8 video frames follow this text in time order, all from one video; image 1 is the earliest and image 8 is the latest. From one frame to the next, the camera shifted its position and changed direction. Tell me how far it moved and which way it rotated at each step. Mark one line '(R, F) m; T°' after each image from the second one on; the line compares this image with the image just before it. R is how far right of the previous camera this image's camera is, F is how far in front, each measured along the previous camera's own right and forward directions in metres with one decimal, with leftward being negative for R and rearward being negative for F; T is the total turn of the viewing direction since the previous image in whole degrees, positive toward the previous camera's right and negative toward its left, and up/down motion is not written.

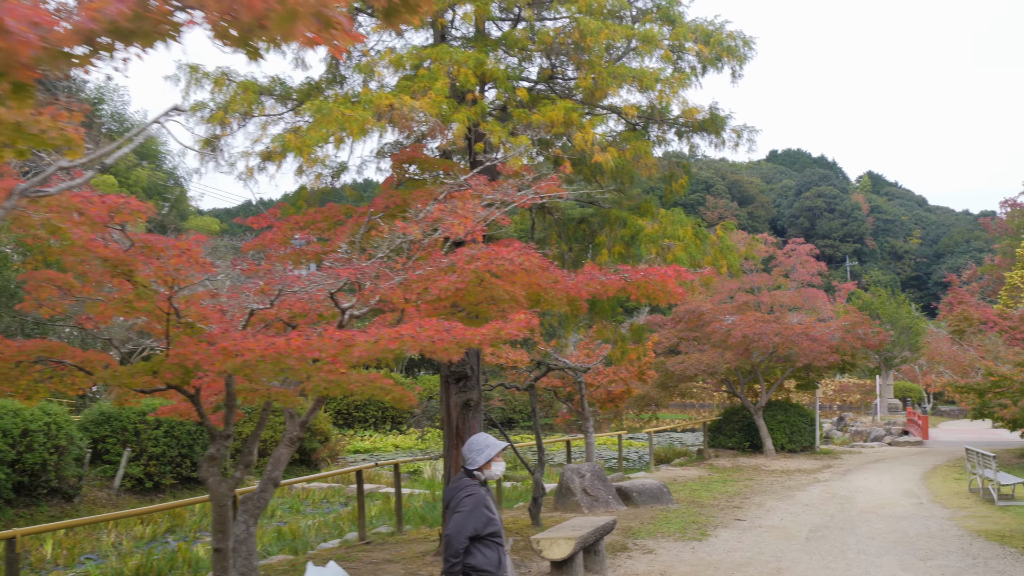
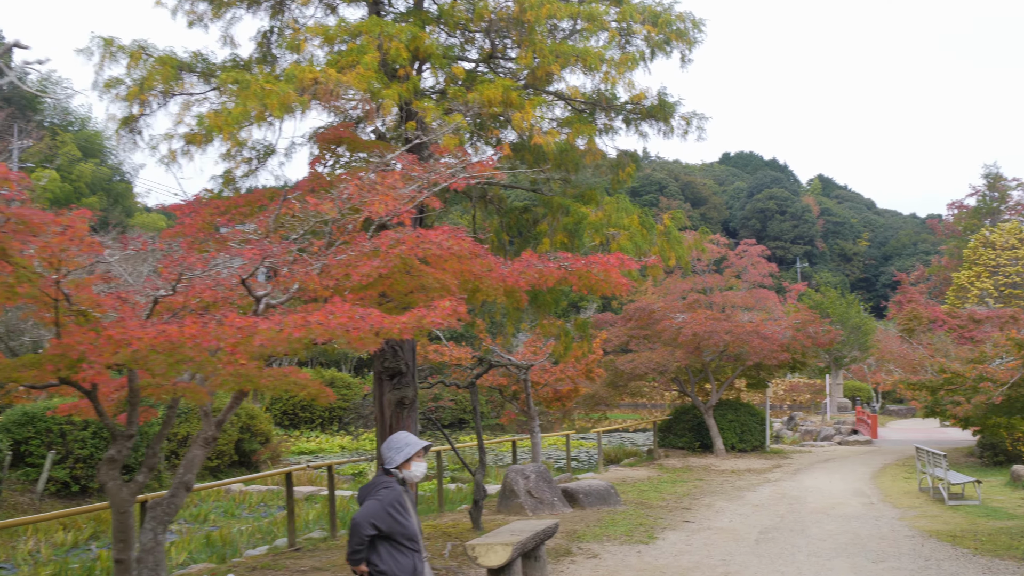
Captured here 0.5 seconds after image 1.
(+0.1, +0.3) m; +3°
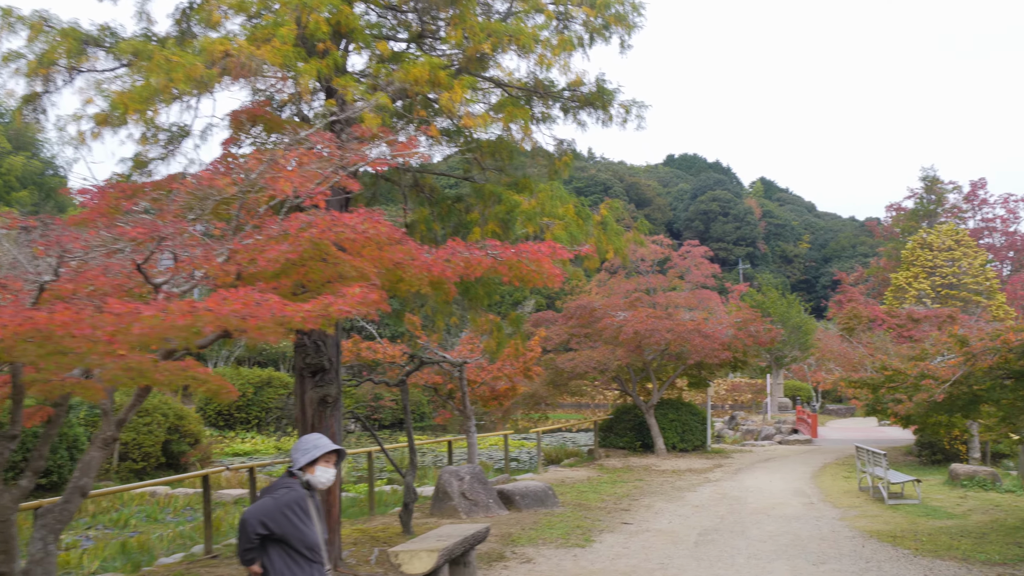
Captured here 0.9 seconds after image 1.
(+0.1, +0.3) m; +3°
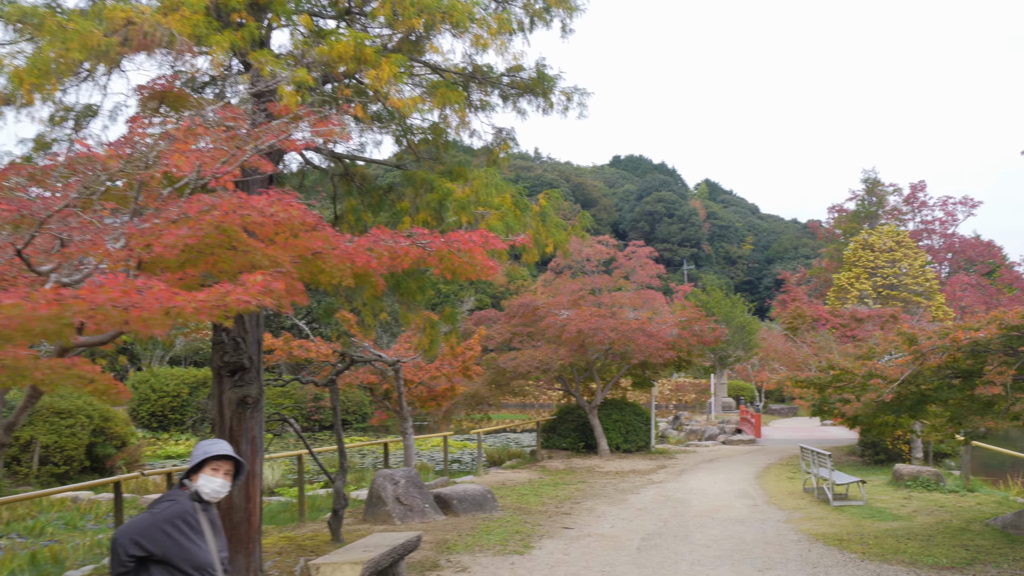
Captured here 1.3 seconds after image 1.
(+0.1, +0.3) m; +3°
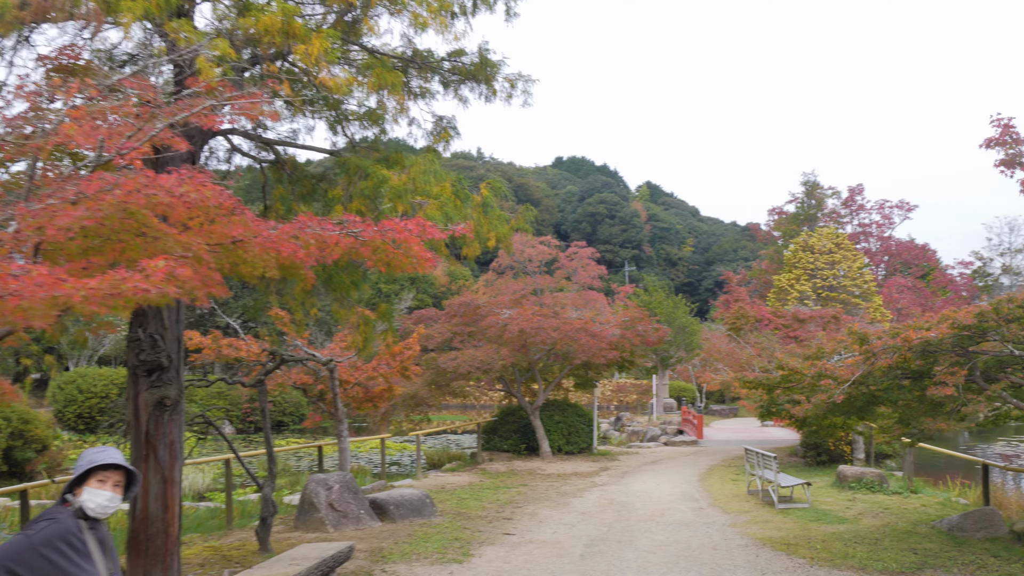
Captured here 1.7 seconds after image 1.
(0.0, +0.3) m; +3°
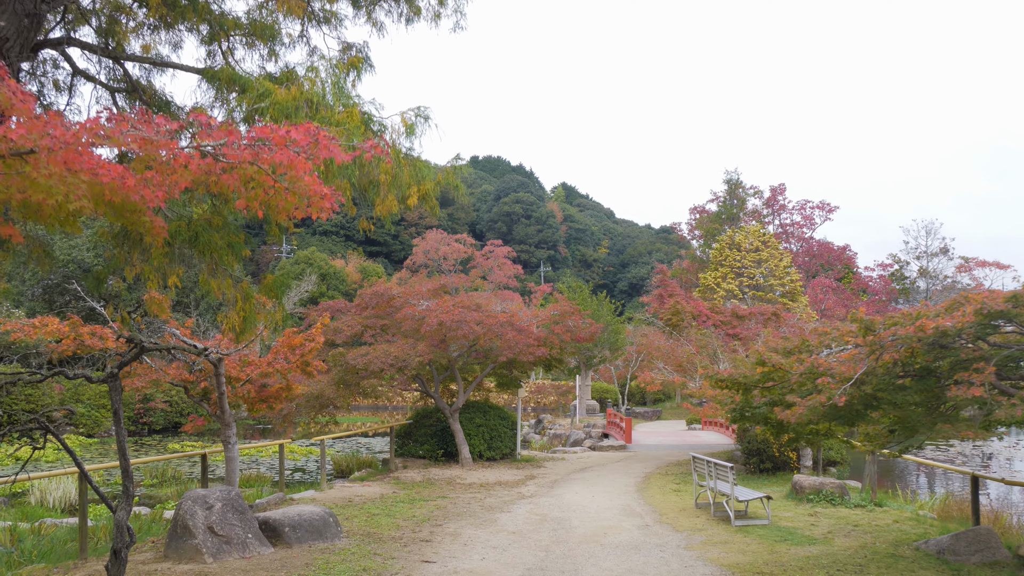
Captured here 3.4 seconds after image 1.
(-0.1, +1.2) m; +5°
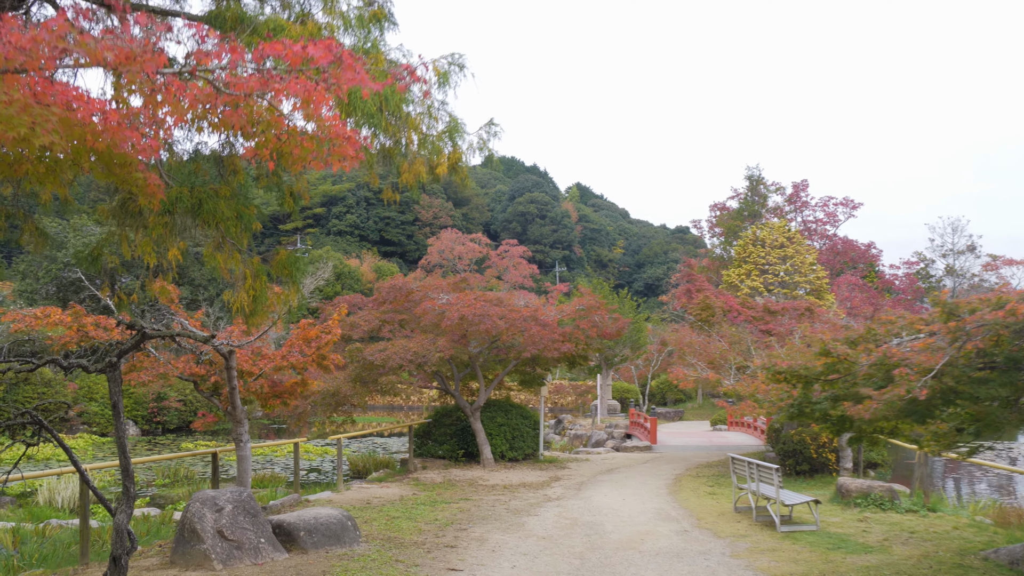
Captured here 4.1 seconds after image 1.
(-0.1, +0.5) m; -1°
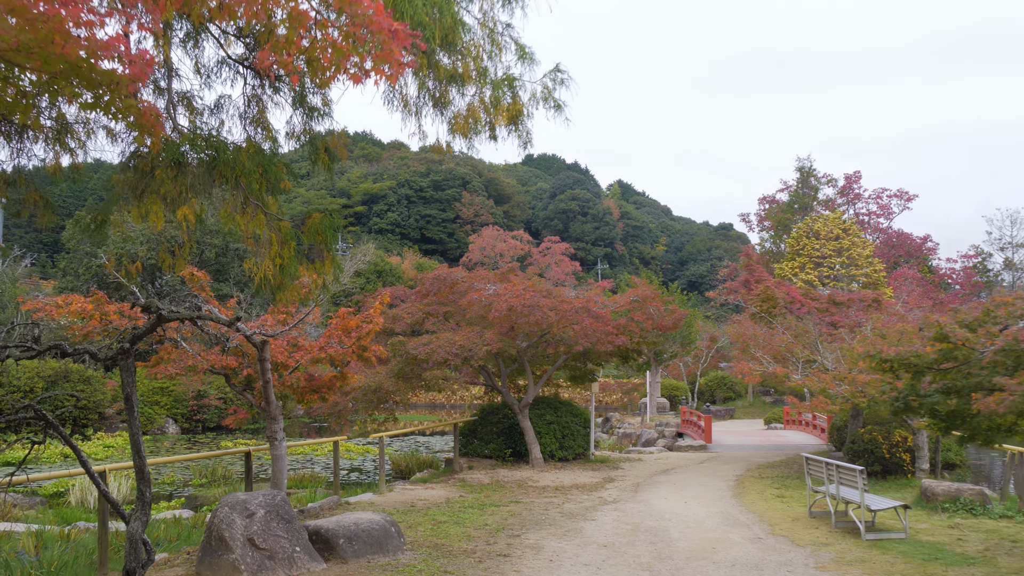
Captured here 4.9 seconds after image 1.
(-0.1, +0.6) m; -2°
